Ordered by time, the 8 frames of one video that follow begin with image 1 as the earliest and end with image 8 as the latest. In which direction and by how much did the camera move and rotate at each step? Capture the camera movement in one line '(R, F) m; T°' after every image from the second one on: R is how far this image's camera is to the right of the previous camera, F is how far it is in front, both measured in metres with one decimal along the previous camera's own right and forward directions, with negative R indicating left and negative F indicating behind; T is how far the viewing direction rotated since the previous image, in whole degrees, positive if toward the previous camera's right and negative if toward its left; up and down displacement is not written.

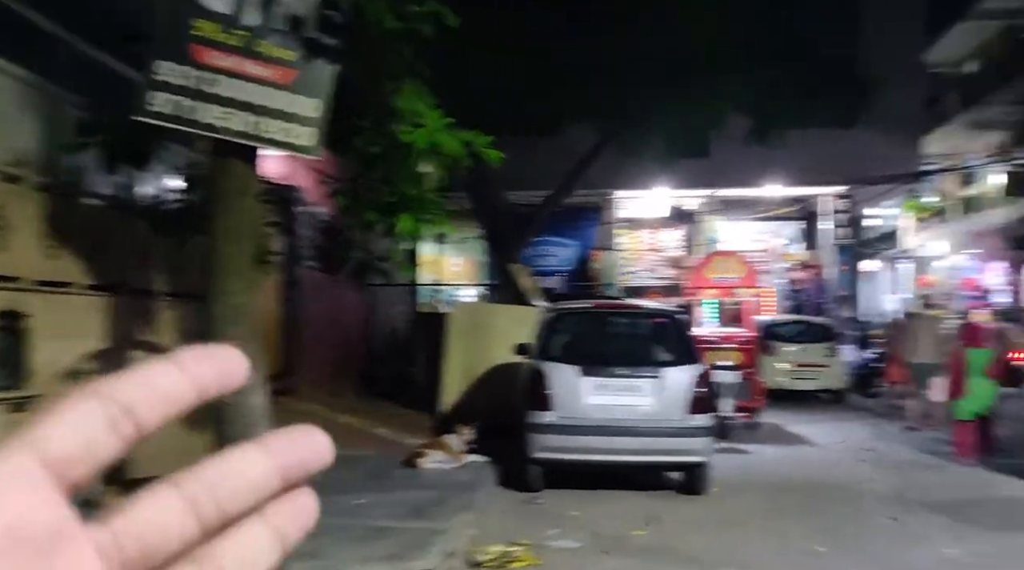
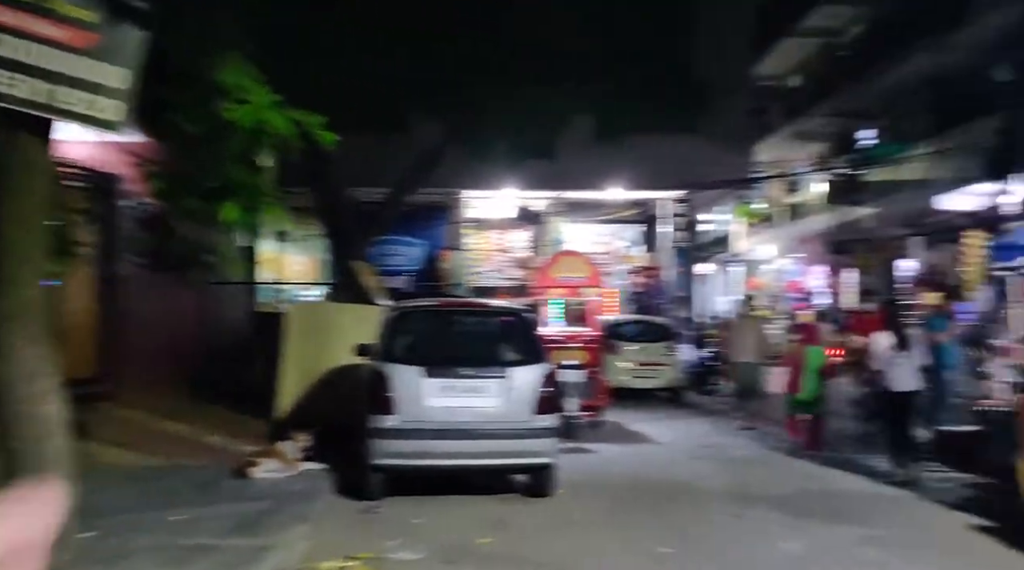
(0.0, +0.2) m; +10°
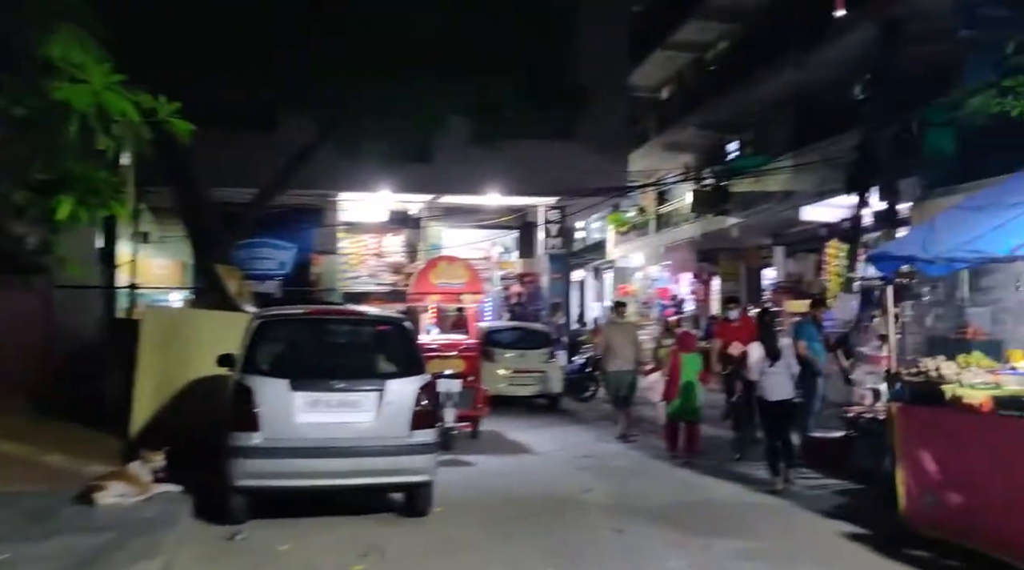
(0.0, +0.3) m; +8°
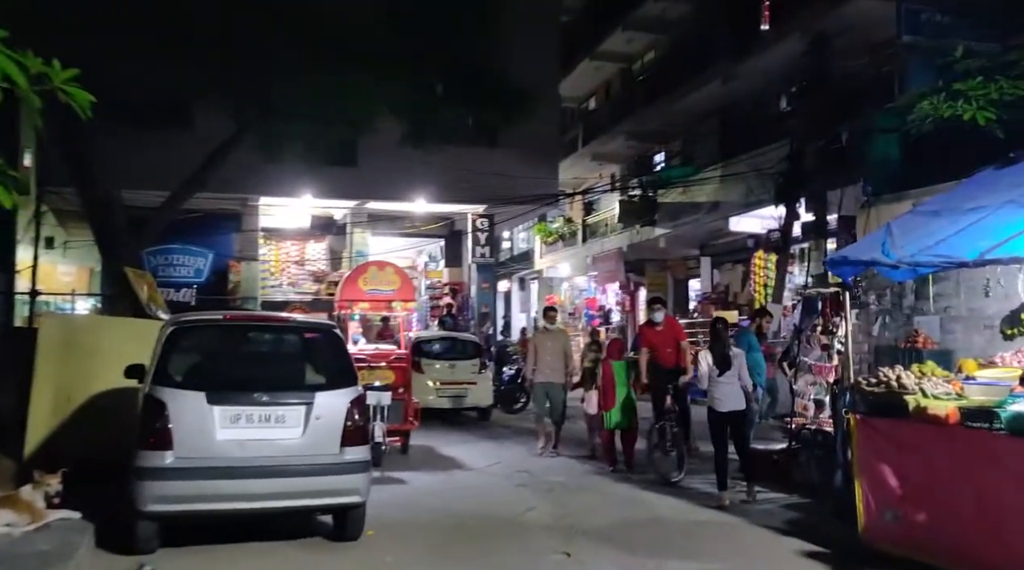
(-0.1, +0.4) m; +5°
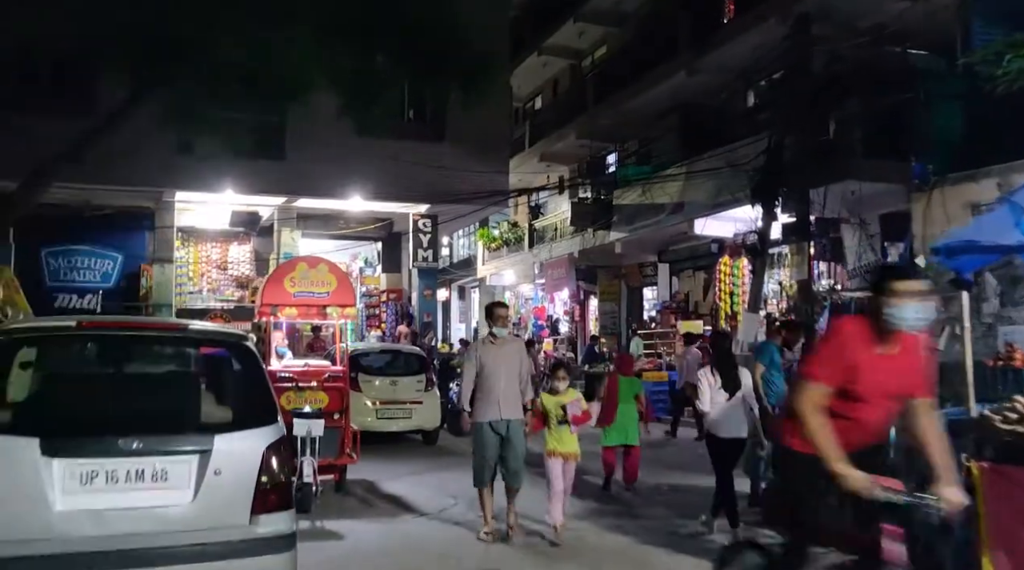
(-0.3, +1.7) m; +4°
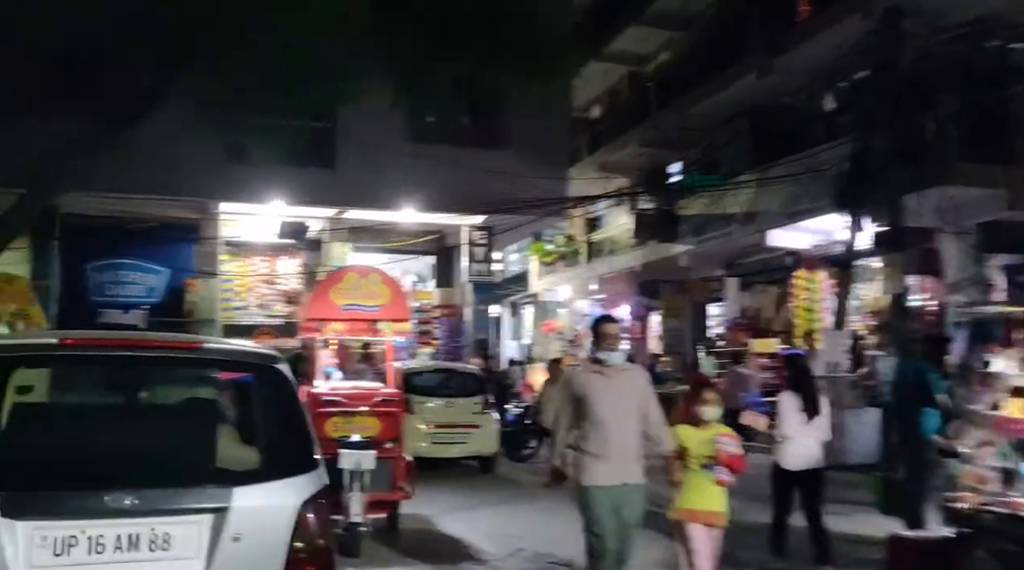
(-0.2, +1.0) m; -3°
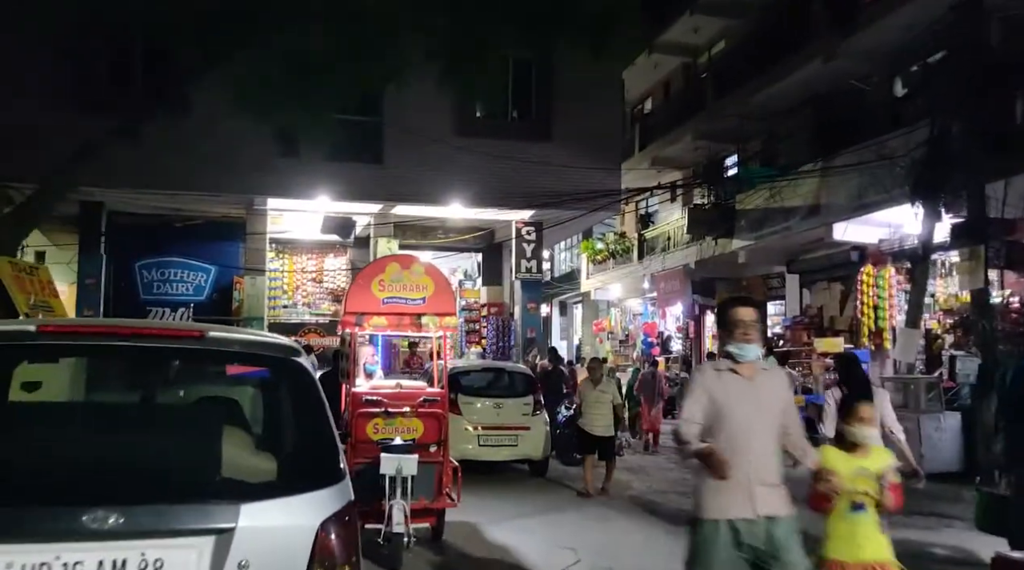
(0.0, +0.5) m; -3°
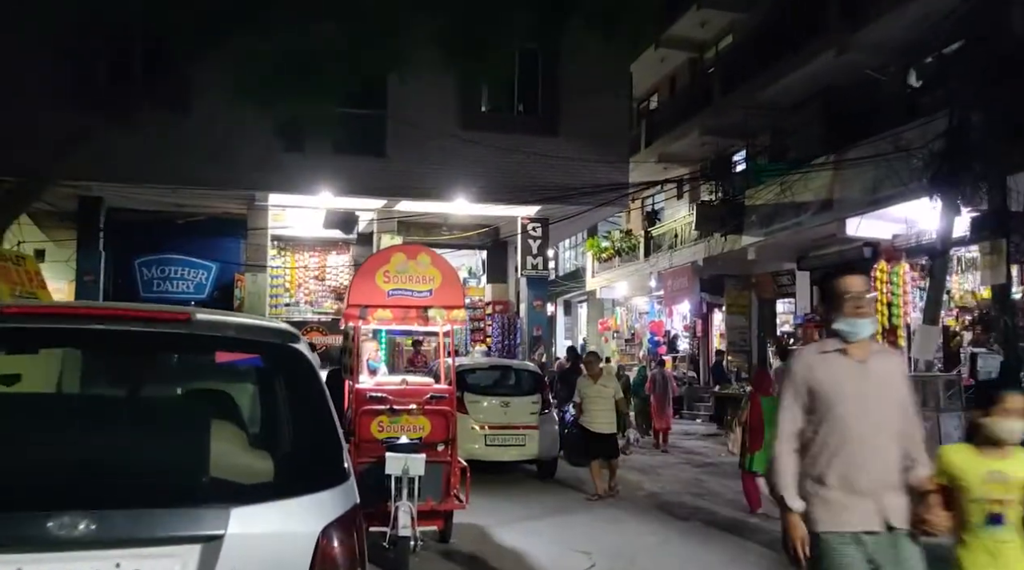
(-0.1, +0.3) m; 0°
